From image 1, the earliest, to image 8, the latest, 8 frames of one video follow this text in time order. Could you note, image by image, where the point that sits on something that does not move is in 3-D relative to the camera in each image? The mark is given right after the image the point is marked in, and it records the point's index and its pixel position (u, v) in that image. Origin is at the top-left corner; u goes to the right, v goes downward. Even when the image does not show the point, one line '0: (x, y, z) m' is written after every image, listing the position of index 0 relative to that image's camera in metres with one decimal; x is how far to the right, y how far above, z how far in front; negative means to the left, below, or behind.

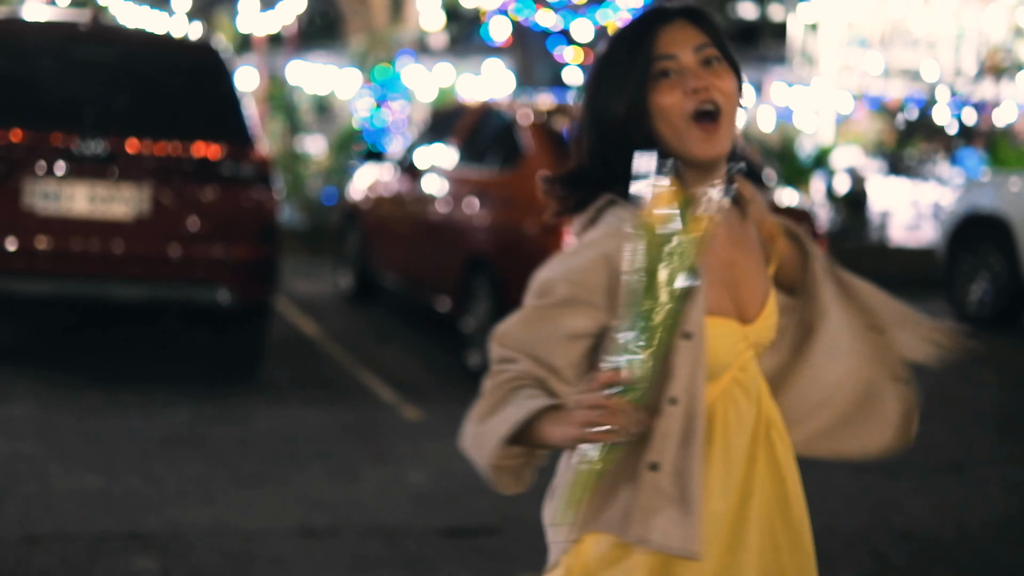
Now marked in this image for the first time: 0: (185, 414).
0: (-1.4, -0.5, +5.4) m
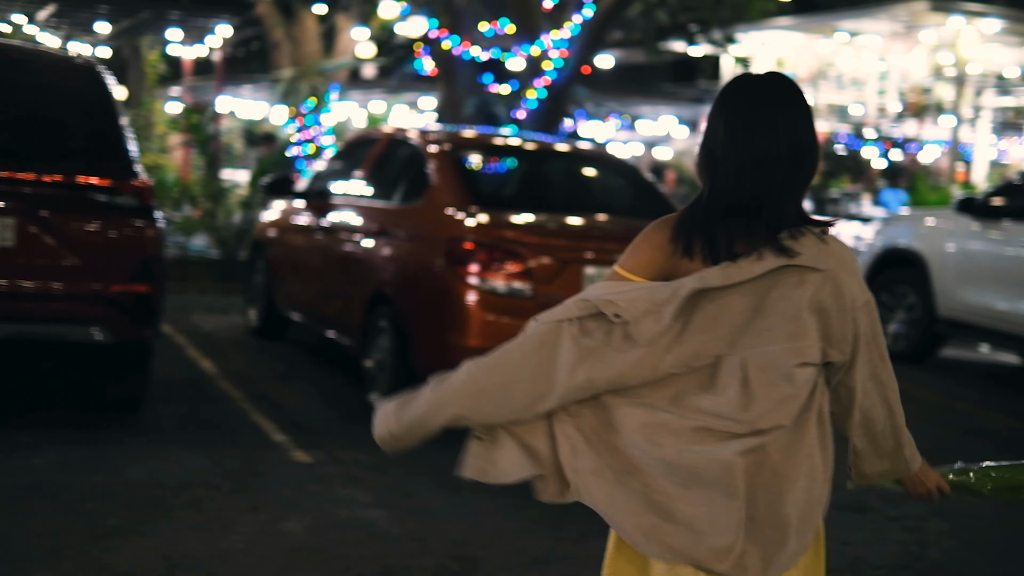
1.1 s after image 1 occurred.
0: (-1.8, -0.7, +5.1) m
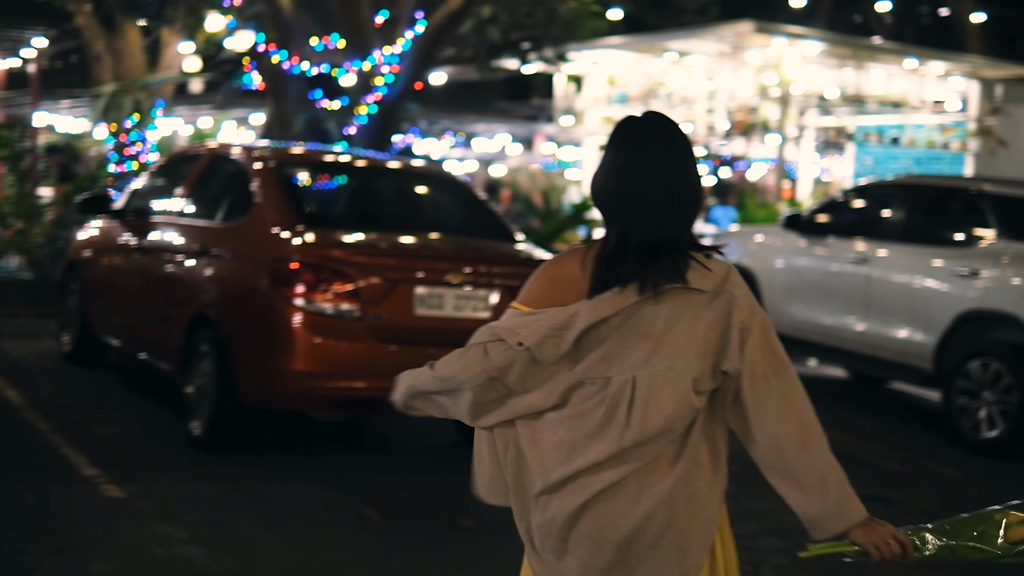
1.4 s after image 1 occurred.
0: (-2.5, -0.8, +4.7) m
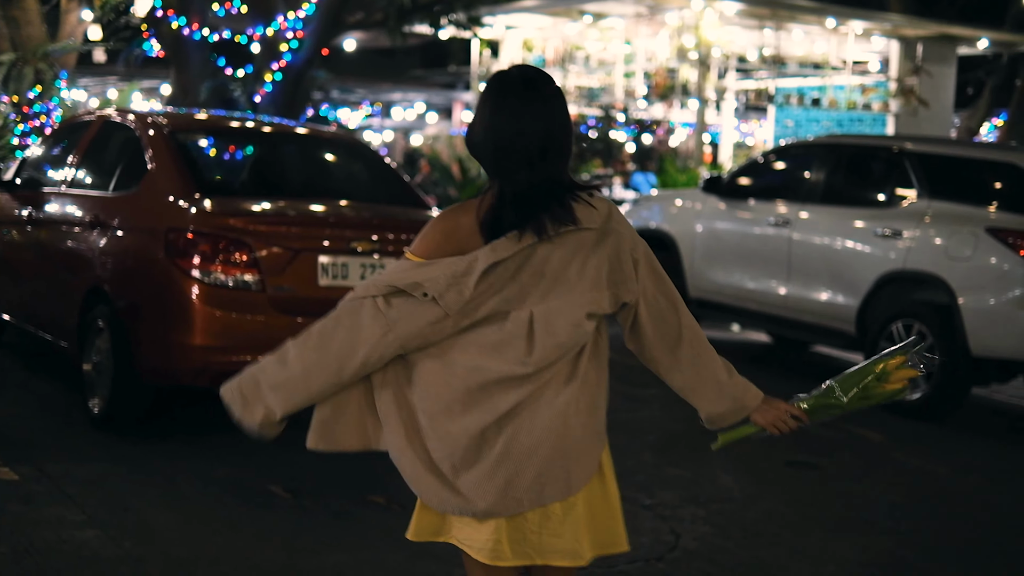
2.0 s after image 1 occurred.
0: (-2.8, -0.7, +4.3) m
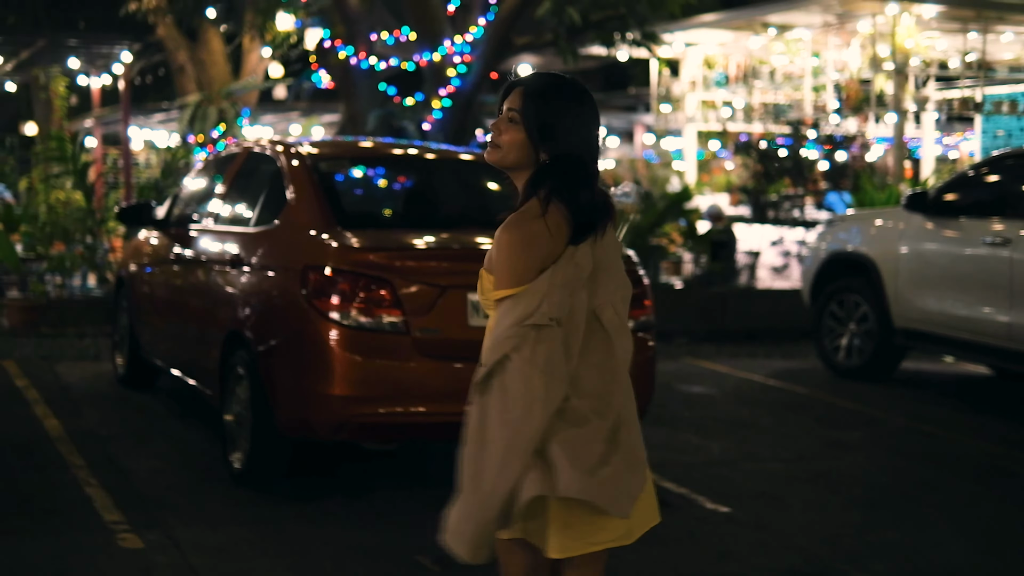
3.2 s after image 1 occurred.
0: (-2.3, -0.9, +3.9) m
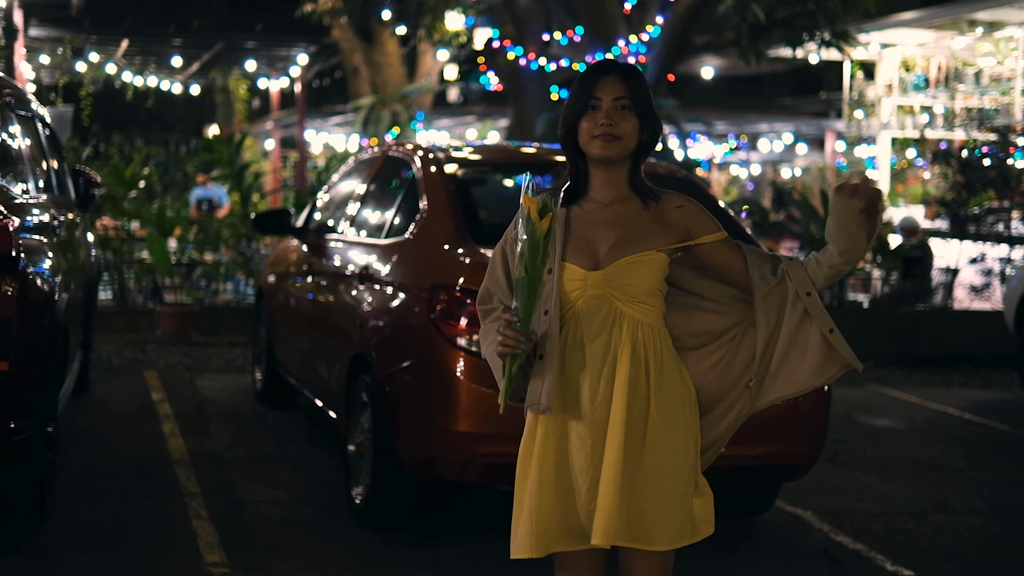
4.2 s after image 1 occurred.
0: (-1.9, -0.9, +3.6) m
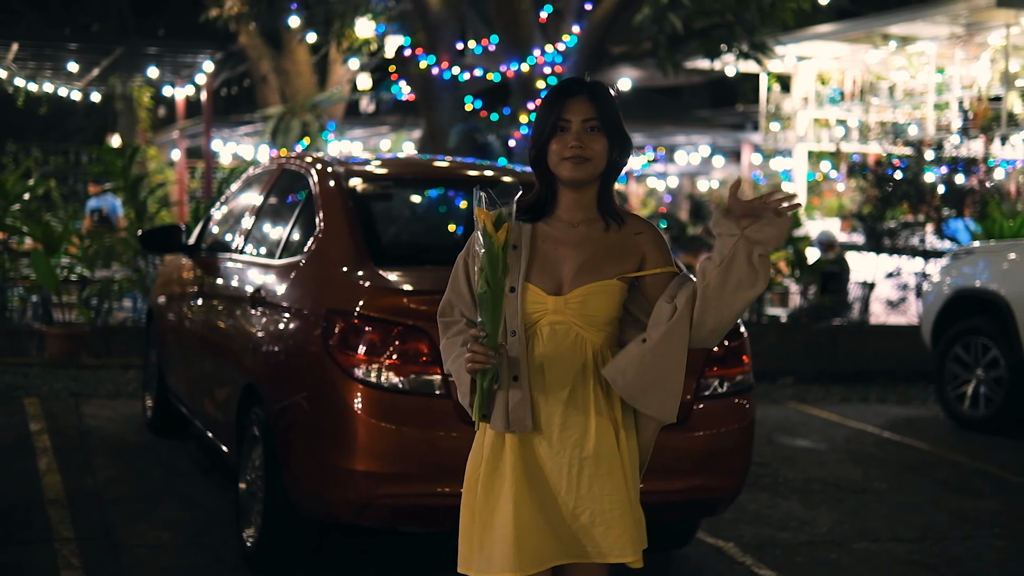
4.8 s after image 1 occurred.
0: (-2.2, -1.0, +3.1) m
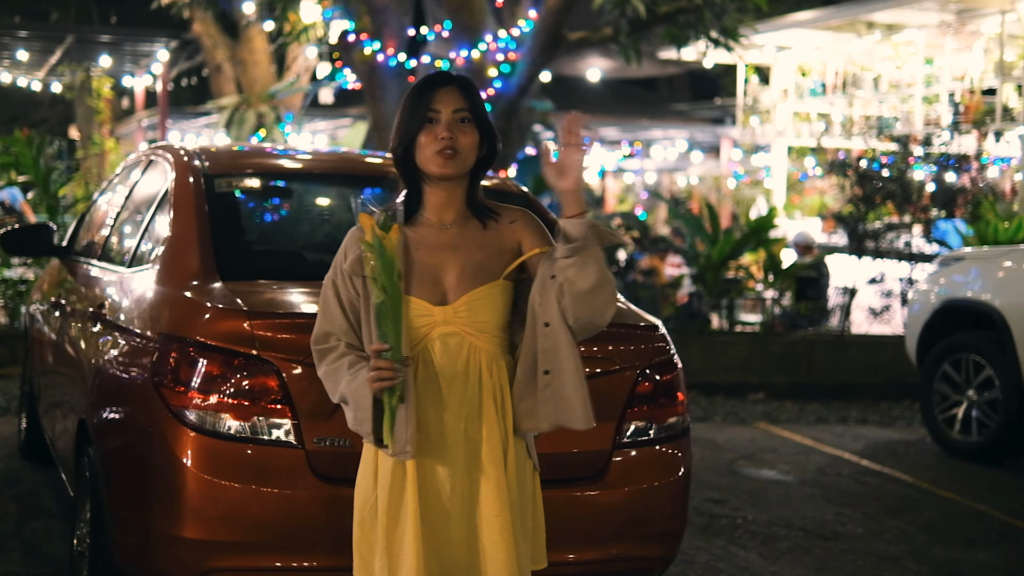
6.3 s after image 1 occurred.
0: (-2.5, -1.1, +2.2) m
